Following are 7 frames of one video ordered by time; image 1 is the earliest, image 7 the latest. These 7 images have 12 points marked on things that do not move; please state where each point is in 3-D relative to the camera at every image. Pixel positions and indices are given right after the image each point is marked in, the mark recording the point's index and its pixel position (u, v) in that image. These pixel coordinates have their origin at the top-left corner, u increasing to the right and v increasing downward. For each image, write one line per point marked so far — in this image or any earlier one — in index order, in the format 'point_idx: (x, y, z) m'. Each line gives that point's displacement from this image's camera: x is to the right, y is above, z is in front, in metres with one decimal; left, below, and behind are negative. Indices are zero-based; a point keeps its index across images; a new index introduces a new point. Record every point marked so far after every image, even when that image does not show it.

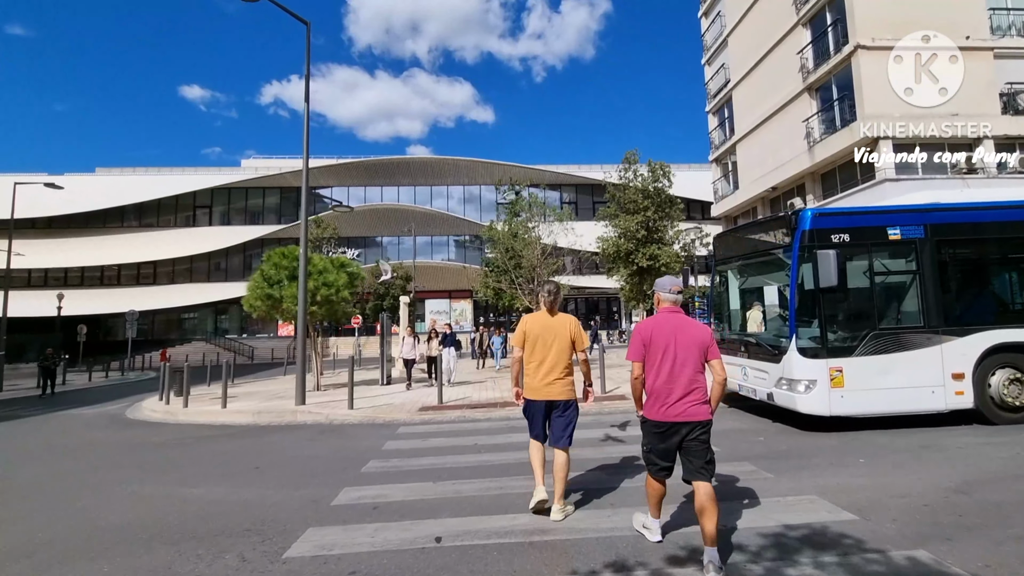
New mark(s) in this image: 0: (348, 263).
0: (-6.0, +0.9, +17.9) m
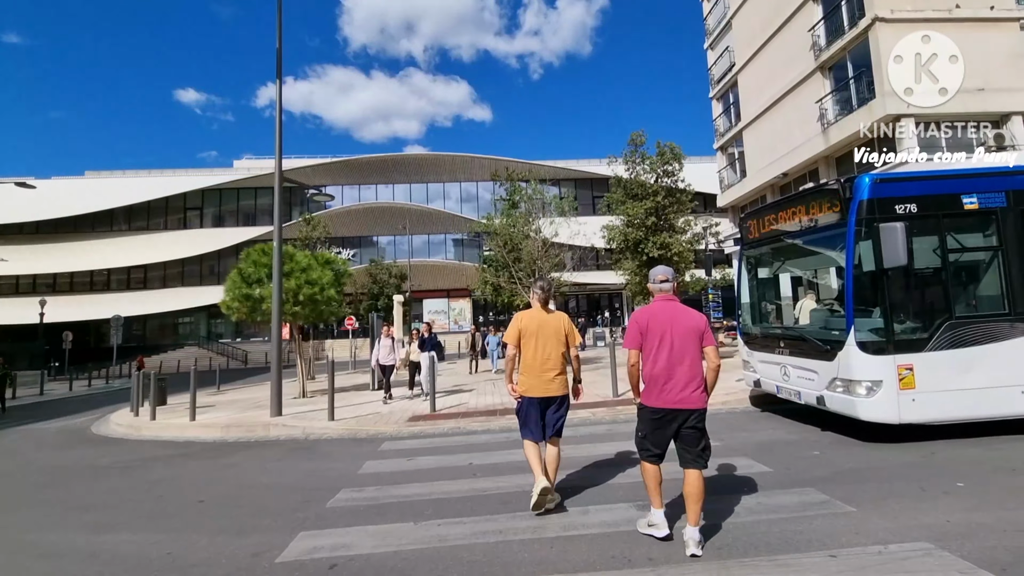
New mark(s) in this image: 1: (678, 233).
0: (-6.1, +1.0, +16.7) m
1: (+5.1, +1.7, +15.1) m
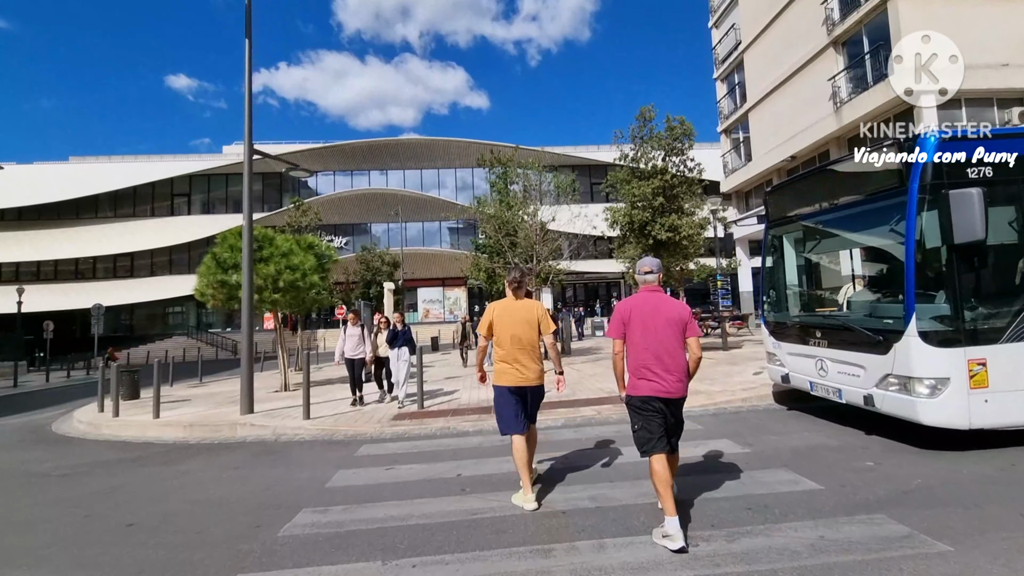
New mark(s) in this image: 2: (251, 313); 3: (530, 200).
0: (-6.2, +1.4, +15.6) m
1: (+5.0, +2.1, +14.1) m
2: (-5.2, -0.4, +9.7) m
3: (+0.7, +3.4, +18.8) m
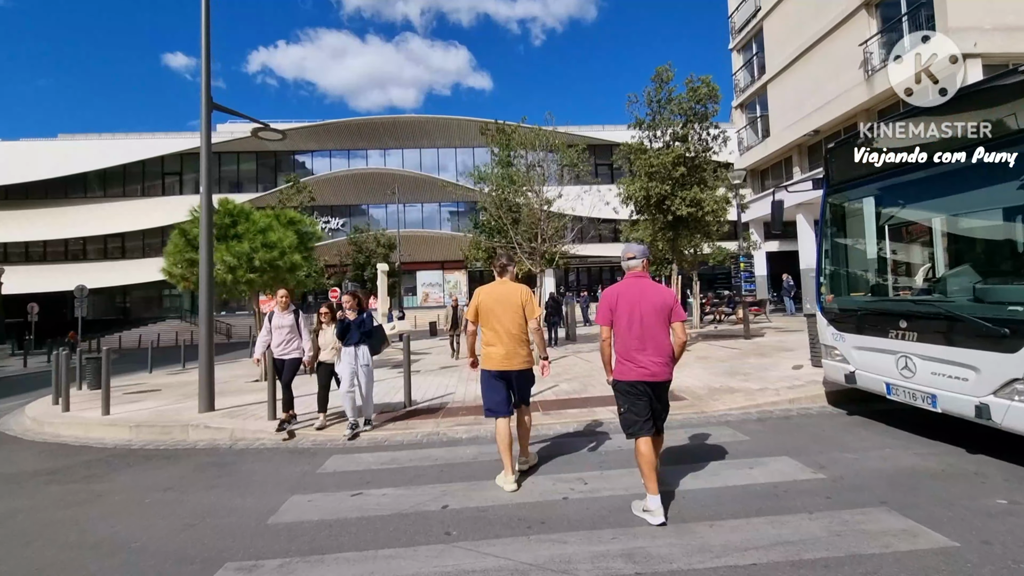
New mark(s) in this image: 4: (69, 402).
0: (-6.1, +2.0, +14.2) m
1: (+5.1, +2.6, +12.6) m
2: (-5.2, 0.0, +8.4) m
3: (+0.8, +4.0, +17.3) m
4: (-9.5, -2.5, +10.6) m
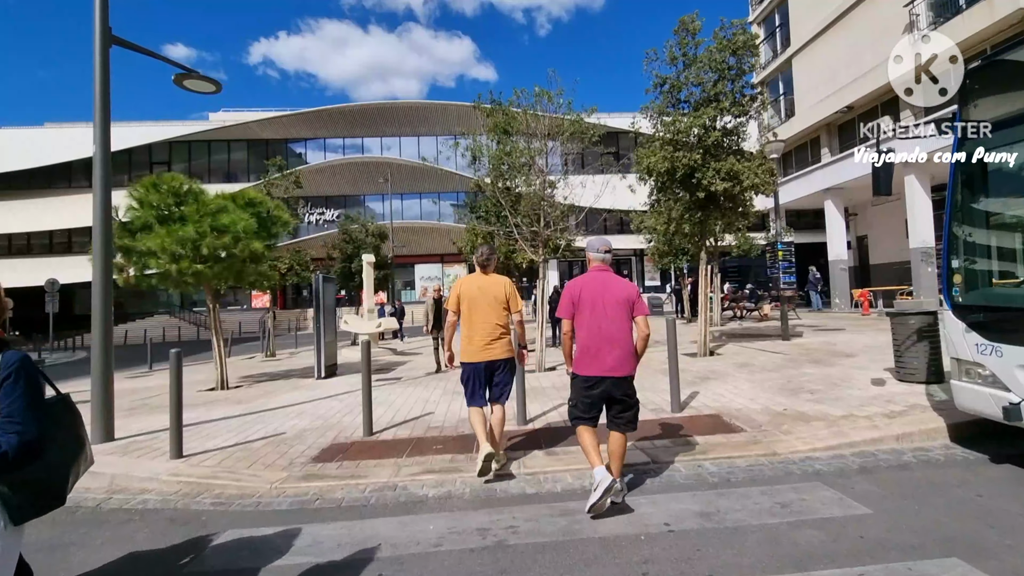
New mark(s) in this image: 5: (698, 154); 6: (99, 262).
0: (-6.2, +2.2, +12.2) m
1: (+5.0, +2.8, +10.5) m
2: (-5.2, +0.1, +6.4) m
3: (+0.7, +4.3, +15.2) m
4: (-9.6, -2.3, +8.7) m
5: (+3.8, +2.8, +10.2) m
6: (-5.3, +0.1, +6.3) m
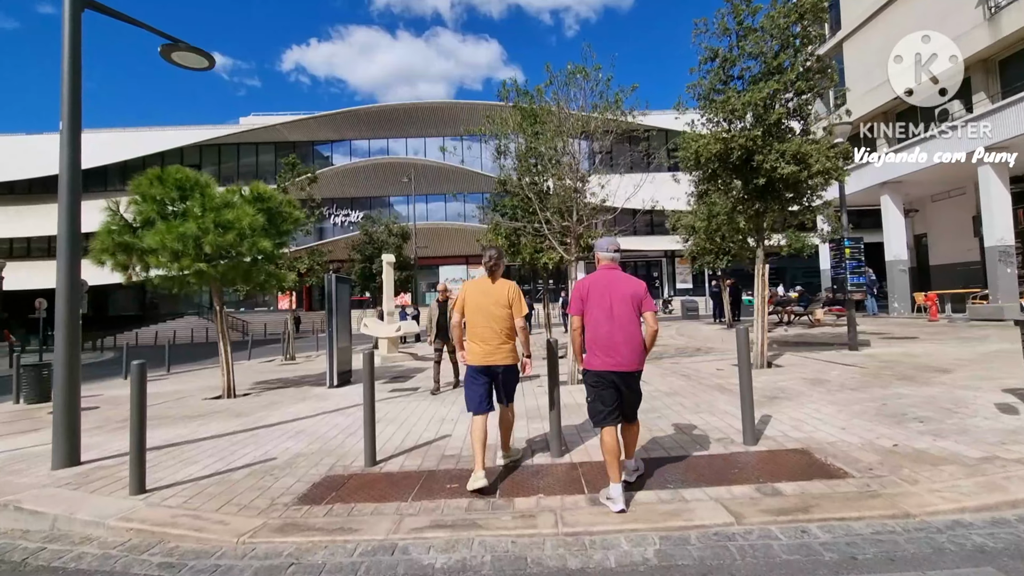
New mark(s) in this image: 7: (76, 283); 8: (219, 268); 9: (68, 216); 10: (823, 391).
0: (-5.5, +2.2, +11.3) m
1: (+5.6, +2.7, +9.1) m
2: (-4.9, +0.1, +5.5) m
3: (+1.6, +4.2, +14.0) m
4: (-9.1, -2.3, +8.0) m
5: (+4.4, +2.7, +8.9) m
6: (-5.0, +0.1, +5.5) m
7: (-4.9, 0.0, +5.5) m
8: (-5.9, +0.5, +9.8) m
9: (-5.0, +1.1, +5.7) m
10: (+4.4, -1.4, +6.9) m
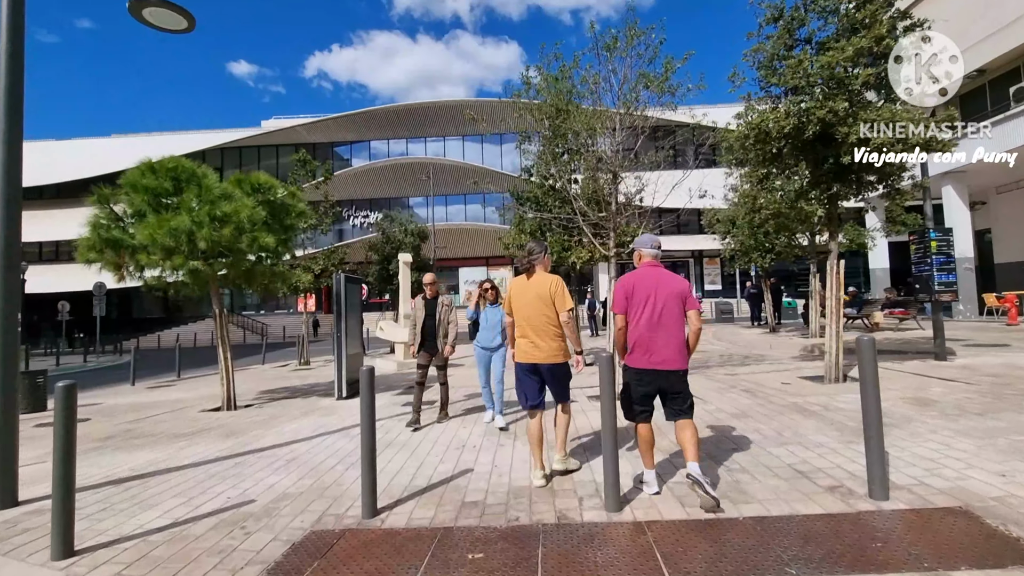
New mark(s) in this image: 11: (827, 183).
0: (-4.9, +2.1, +10.4) m
1: (+6.1, +2.7, +7.7) m
2: (-4.5, +0.2, +4.5) m
3: (+2.2, +4.2, +12.7) m
4: (-8.7, -2.3, +7.2) m
5: (+4.9, +2.7, +7.5) m
6: (-4.6, +0.1, +4.5) m
7: (-4.5, 0.0, +4.5) m
8: (-5.4, +0.5, +8.9) m
9: (-4.6, +1.1, +4.7) m
10: (+4.8, -1.4, +5.5) m
11: (+5.2, +1.6, +8.0) m
